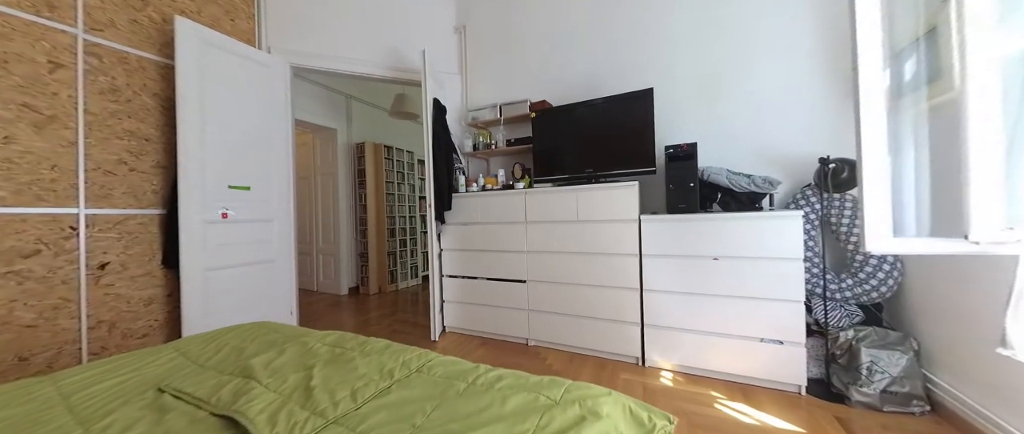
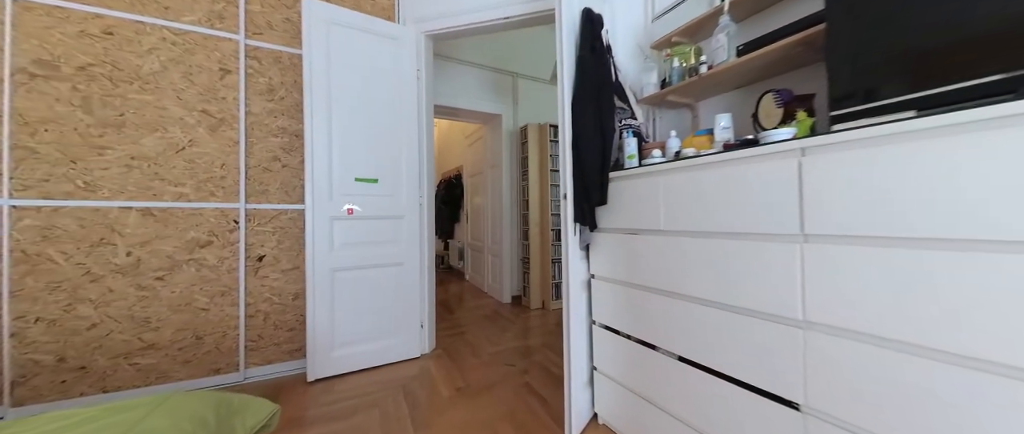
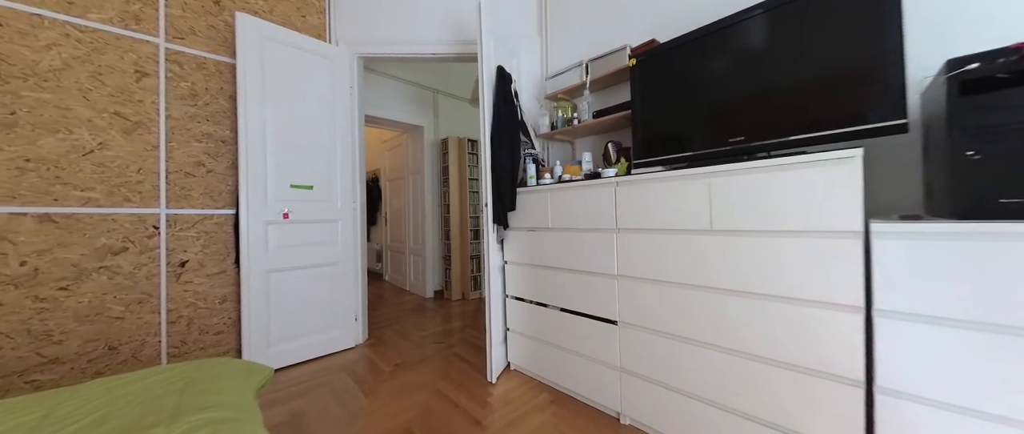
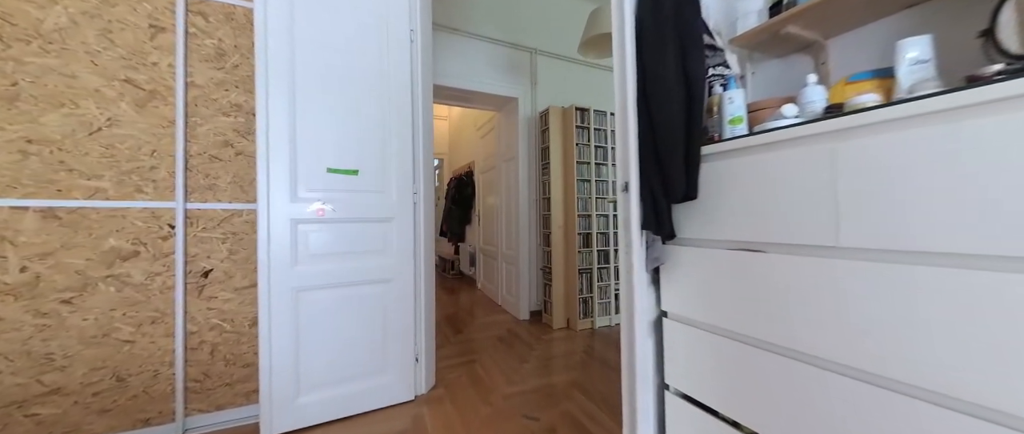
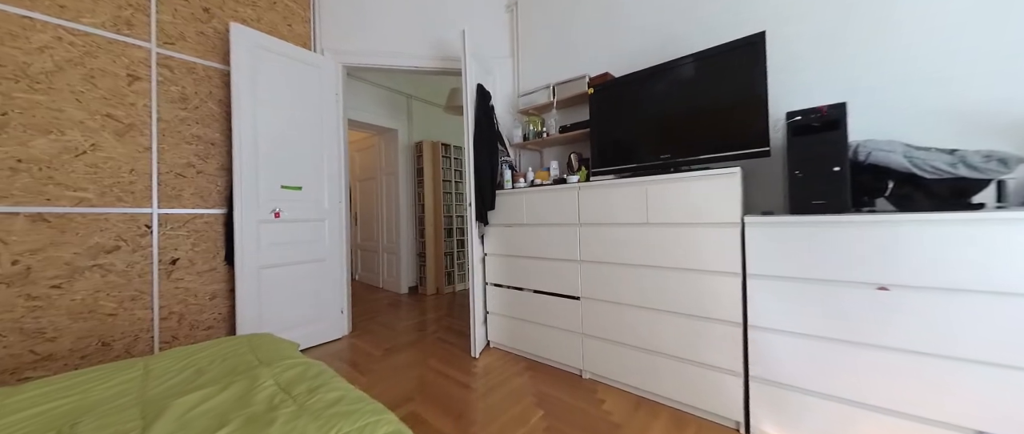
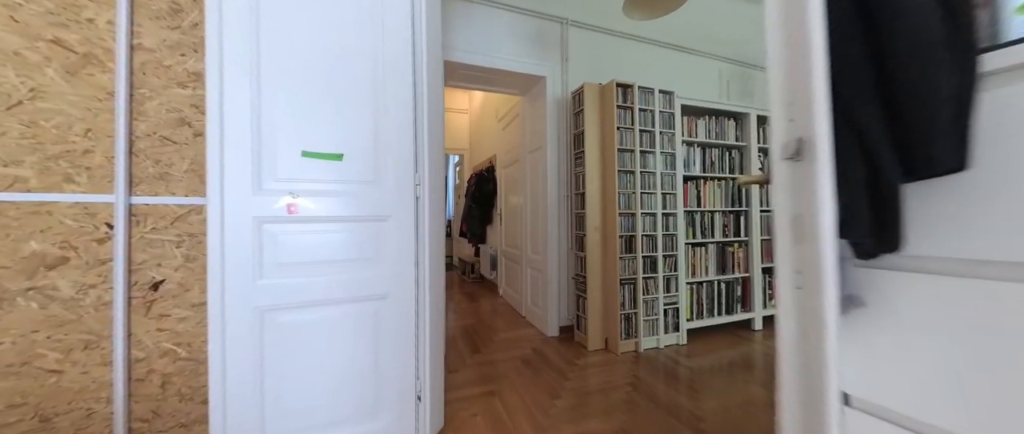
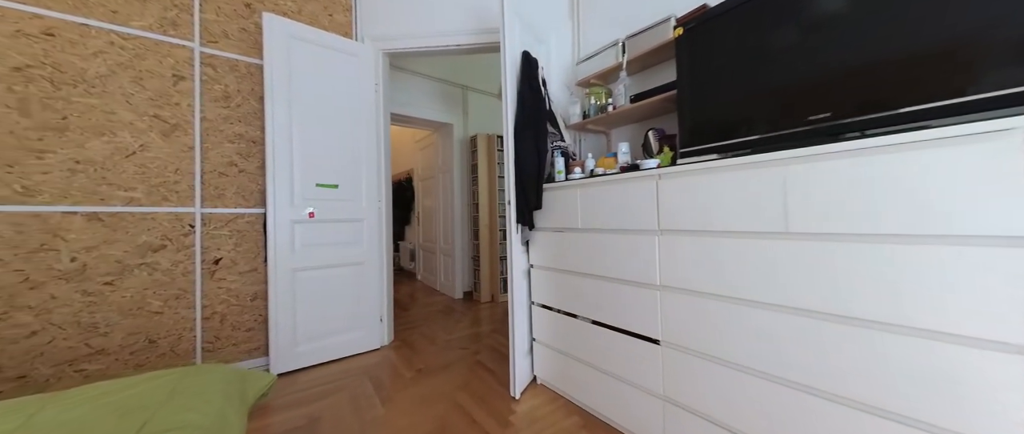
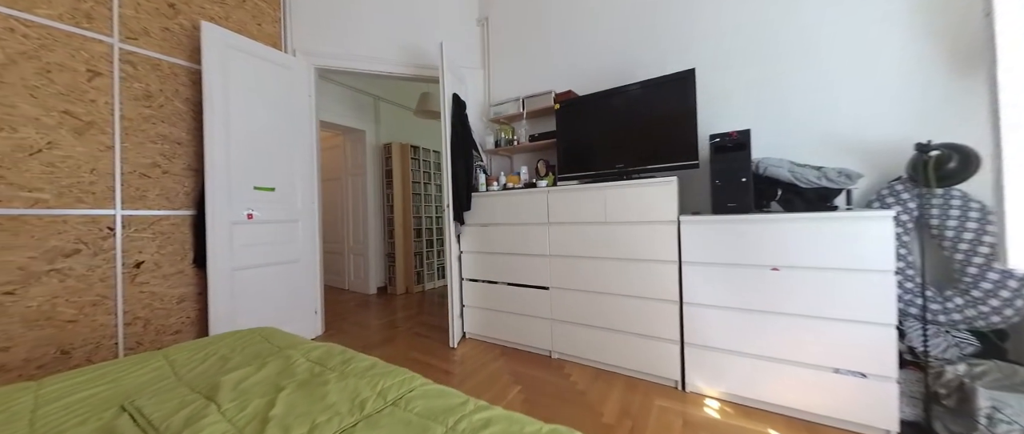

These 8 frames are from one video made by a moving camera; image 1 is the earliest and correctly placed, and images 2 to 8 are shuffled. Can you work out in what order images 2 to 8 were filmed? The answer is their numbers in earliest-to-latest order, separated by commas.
8, 5, 3, 7, 2, 4, 6
